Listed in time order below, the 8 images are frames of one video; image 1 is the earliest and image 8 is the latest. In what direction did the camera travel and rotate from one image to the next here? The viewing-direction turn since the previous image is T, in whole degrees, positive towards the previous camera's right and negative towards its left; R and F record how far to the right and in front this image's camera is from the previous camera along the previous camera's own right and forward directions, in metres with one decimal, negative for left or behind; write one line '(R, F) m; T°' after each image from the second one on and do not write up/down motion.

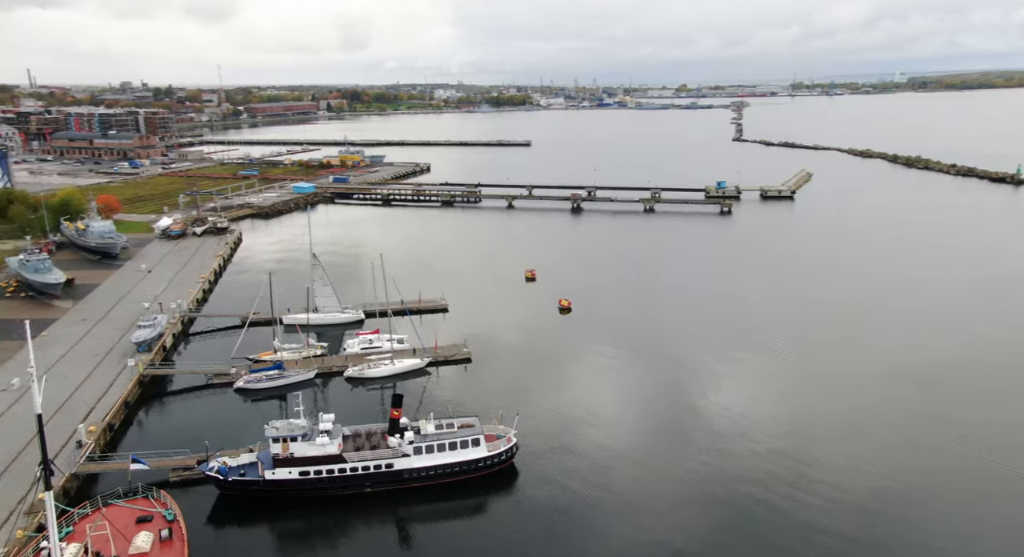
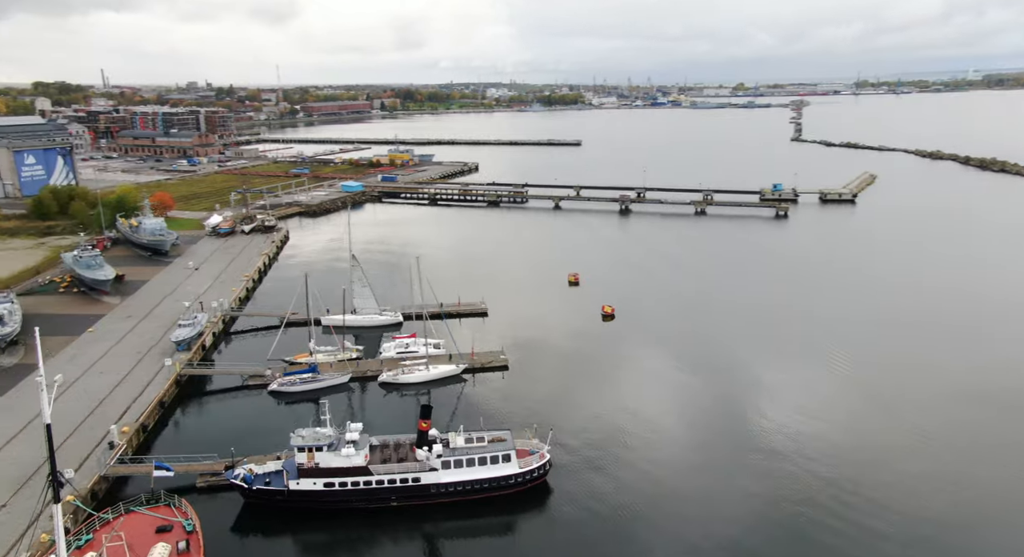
(+0.2, +0.6) m; -4°
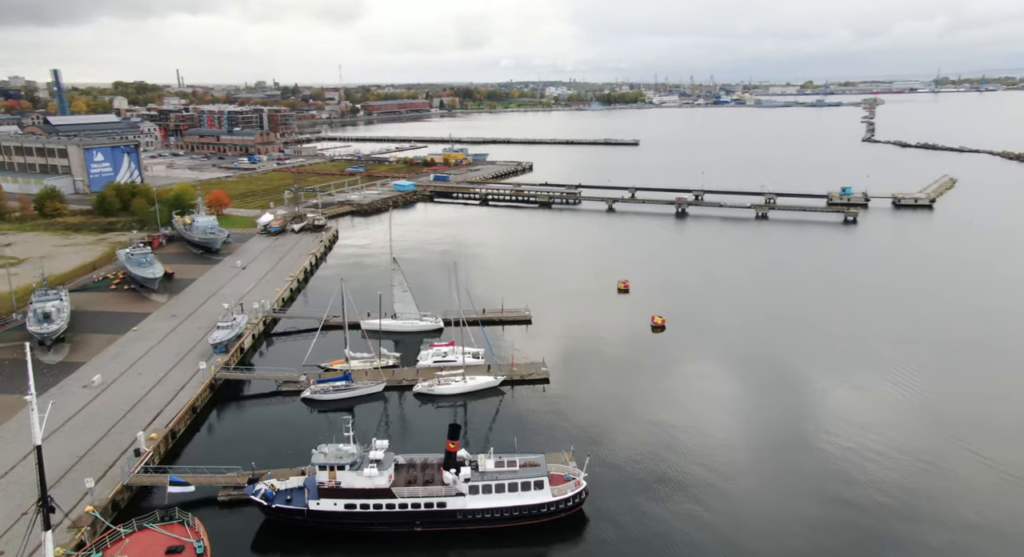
(+0.3, +0.9) m; -5°
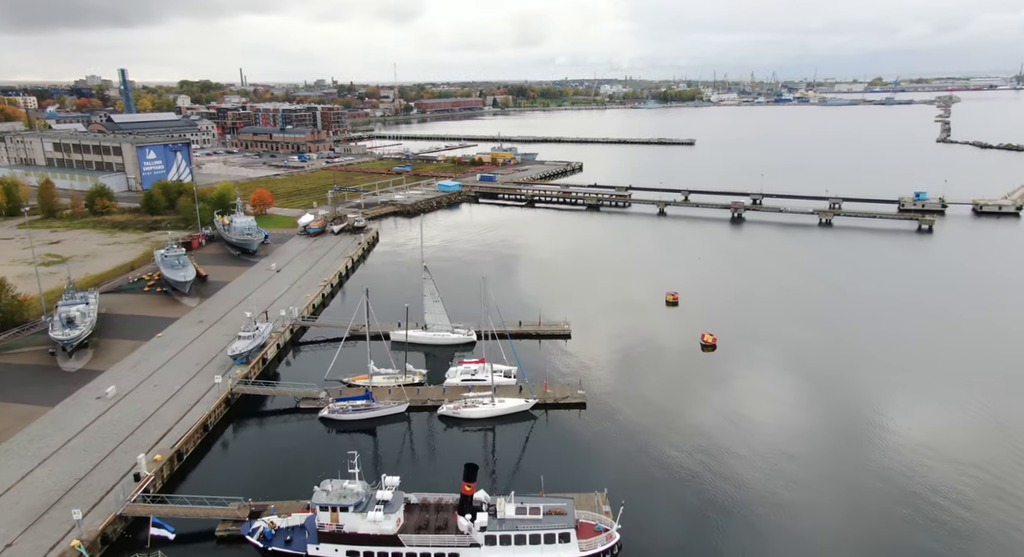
(+0.4, +1.4) m; -4°
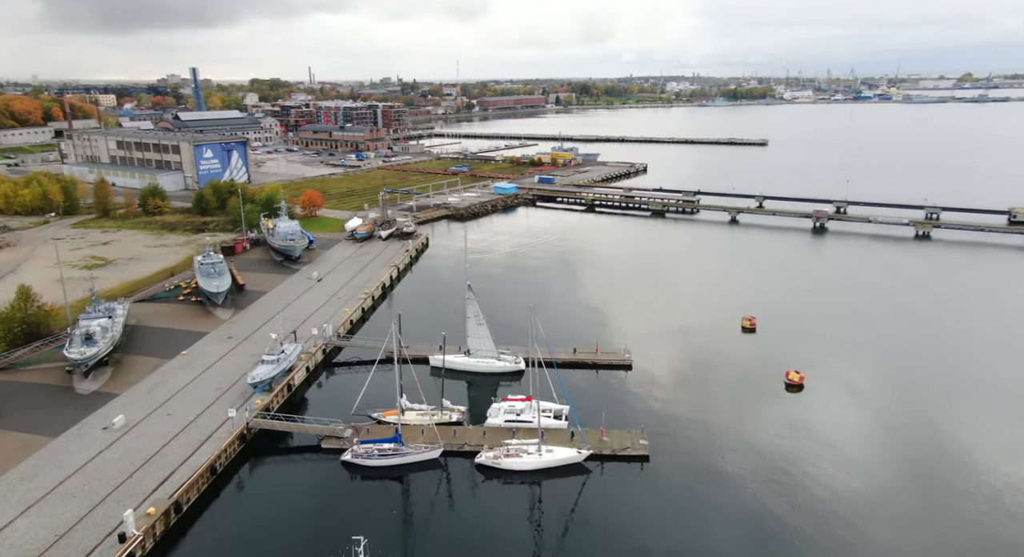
(+0.1, +2.2) m; -5°
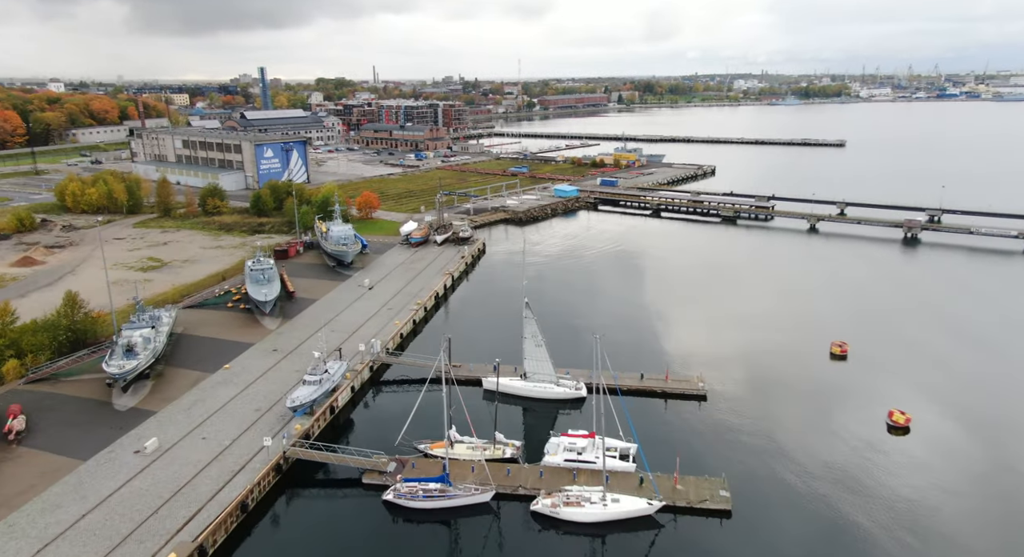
(-0.2, +1.5) m; -5°
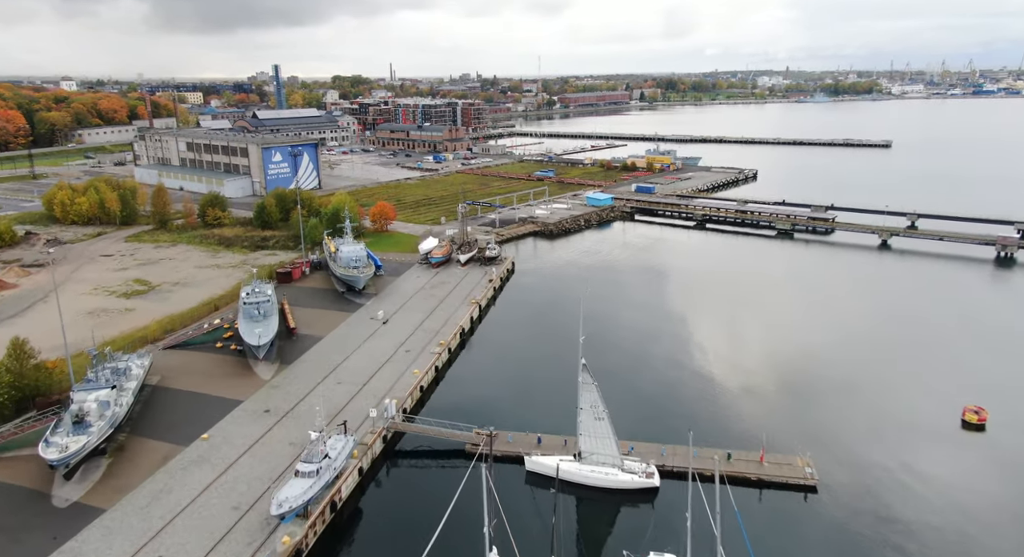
(-0.7, +3.5) m; -1°
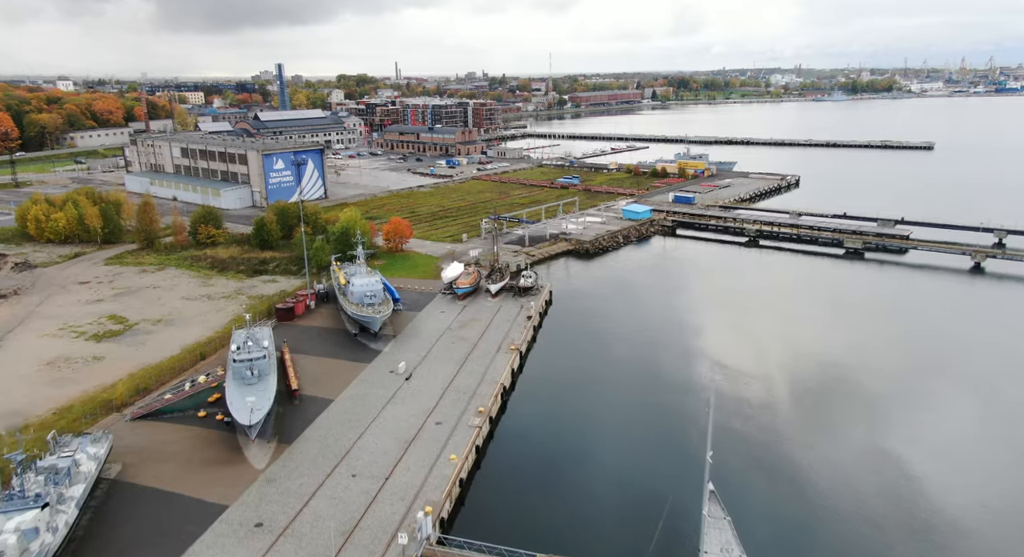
(-1.2, +3.7) m; 0°
